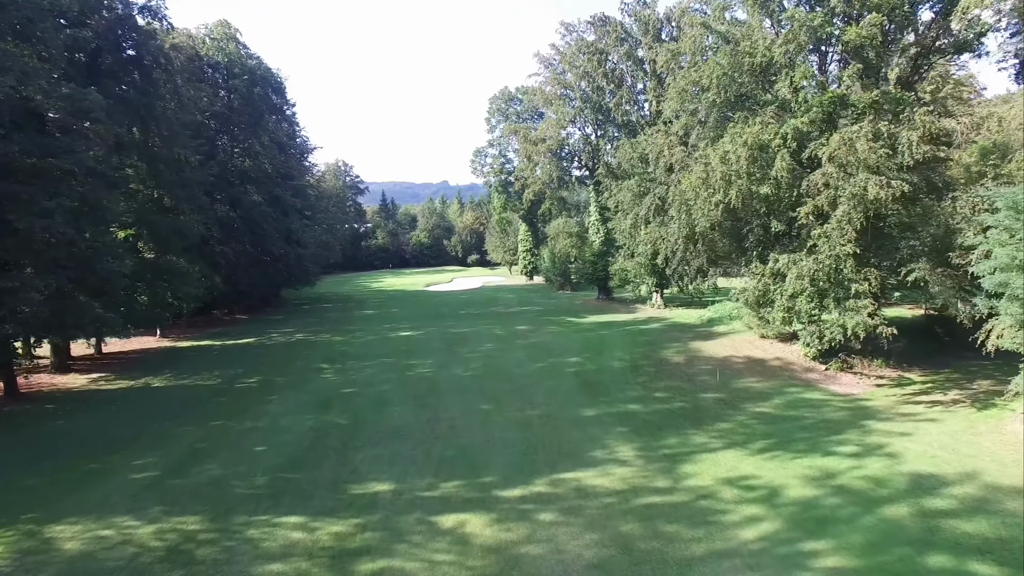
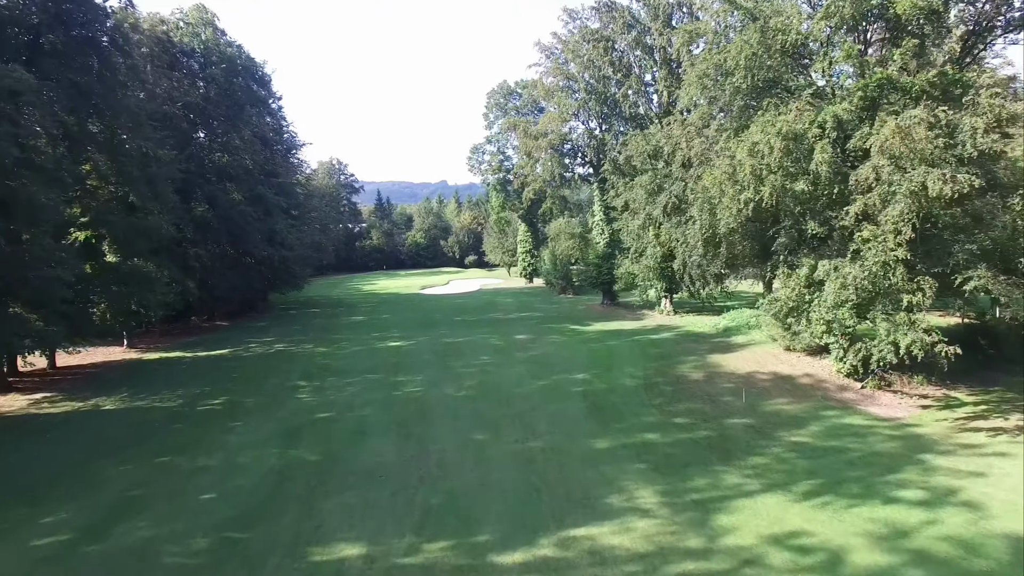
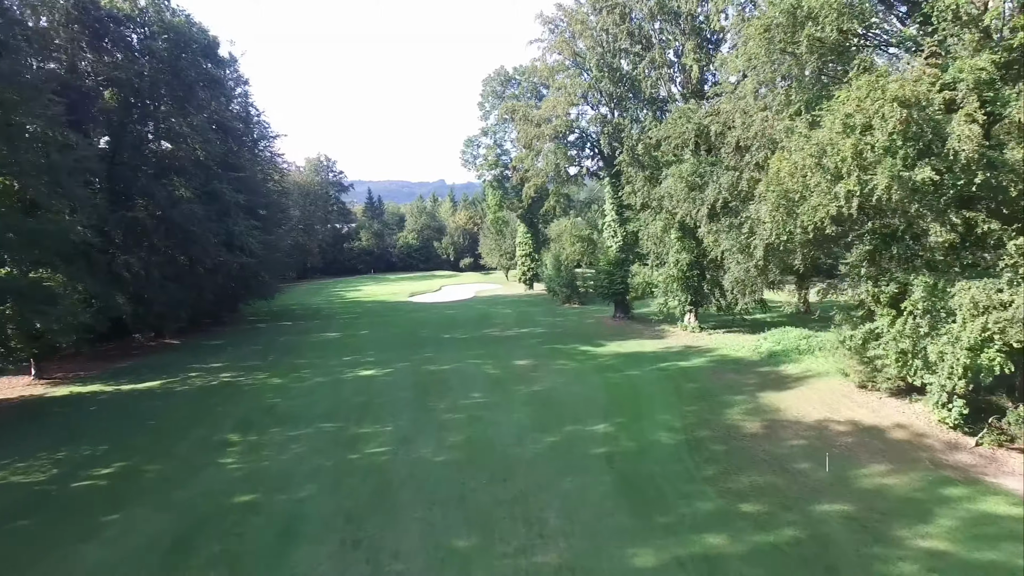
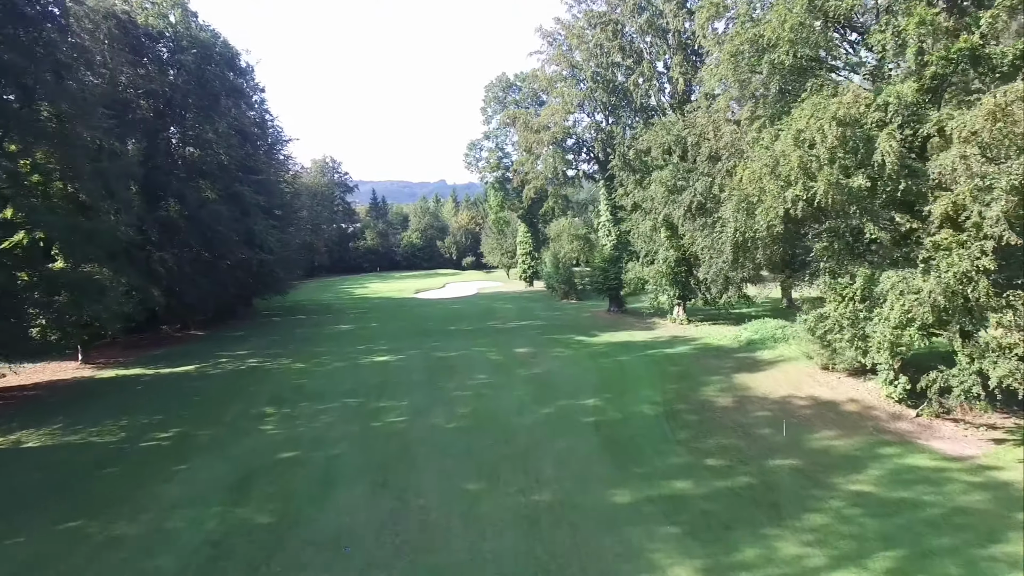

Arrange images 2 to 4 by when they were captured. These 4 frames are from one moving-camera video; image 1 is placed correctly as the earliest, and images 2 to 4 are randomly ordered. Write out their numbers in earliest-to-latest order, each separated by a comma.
2, 4, 3
